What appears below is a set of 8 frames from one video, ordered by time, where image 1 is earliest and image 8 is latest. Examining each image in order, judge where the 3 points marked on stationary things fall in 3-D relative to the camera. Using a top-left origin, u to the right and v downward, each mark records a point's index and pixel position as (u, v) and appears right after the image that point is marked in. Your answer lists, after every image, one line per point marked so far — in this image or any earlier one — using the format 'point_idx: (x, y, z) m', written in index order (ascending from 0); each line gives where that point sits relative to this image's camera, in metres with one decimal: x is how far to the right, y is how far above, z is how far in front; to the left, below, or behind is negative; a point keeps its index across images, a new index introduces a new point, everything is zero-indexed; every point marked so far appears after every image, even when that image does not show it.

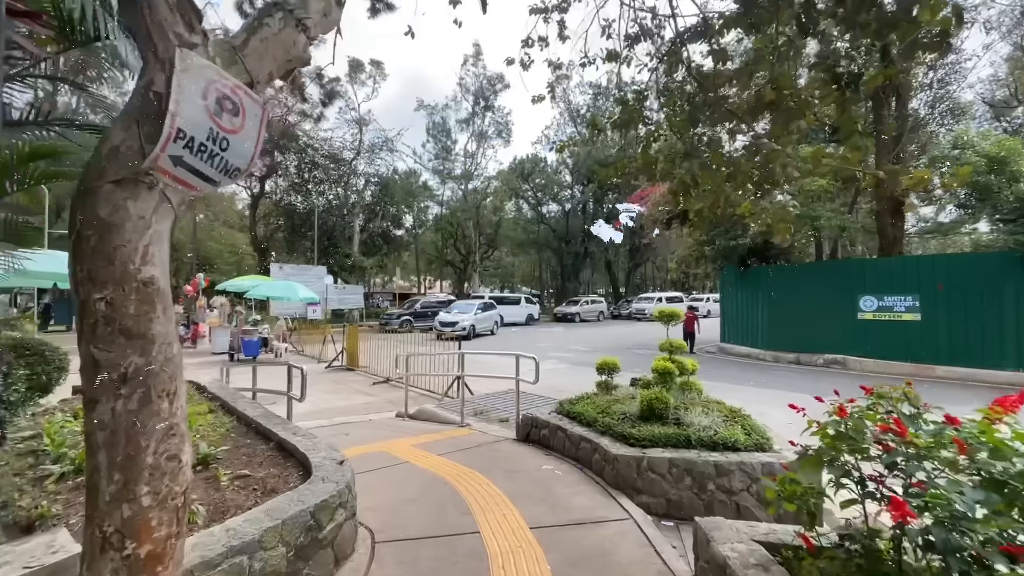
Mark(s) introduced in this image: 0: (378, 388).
0: (-3.0, -2.3, +10.7) m
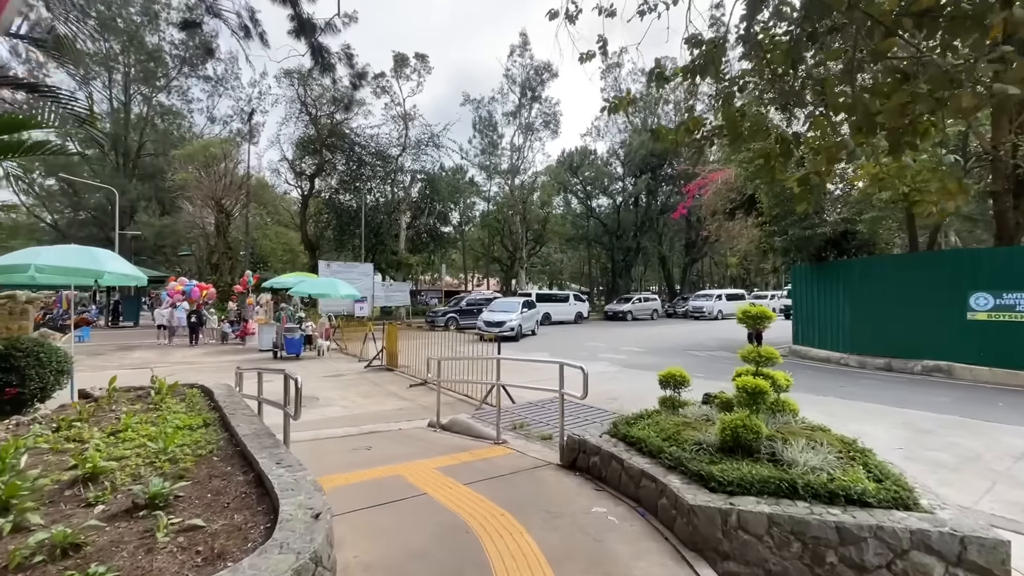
0: (-2.1, -2.2, +10.0) m
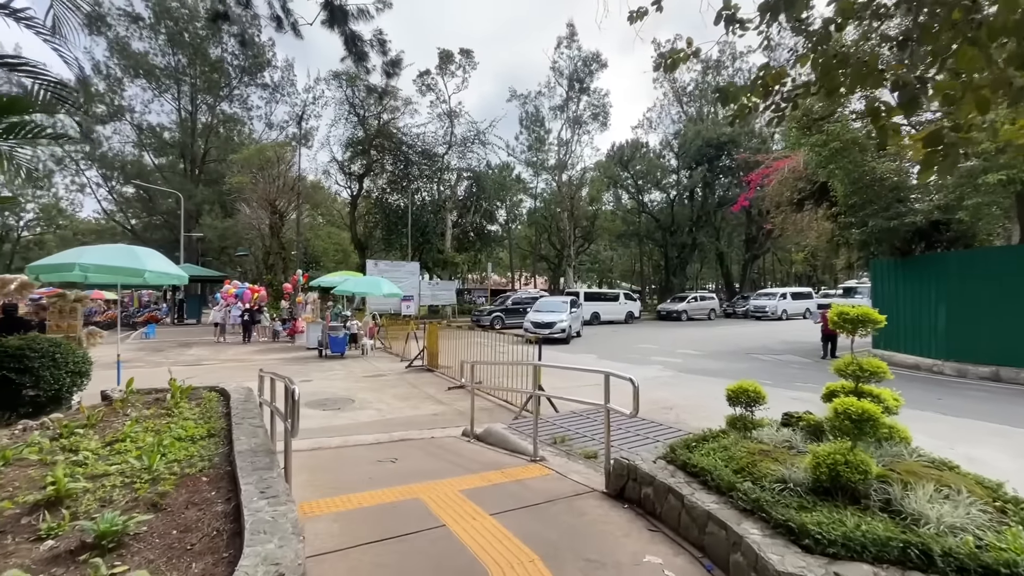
0: (-1.2, -2.1, +9.5) m
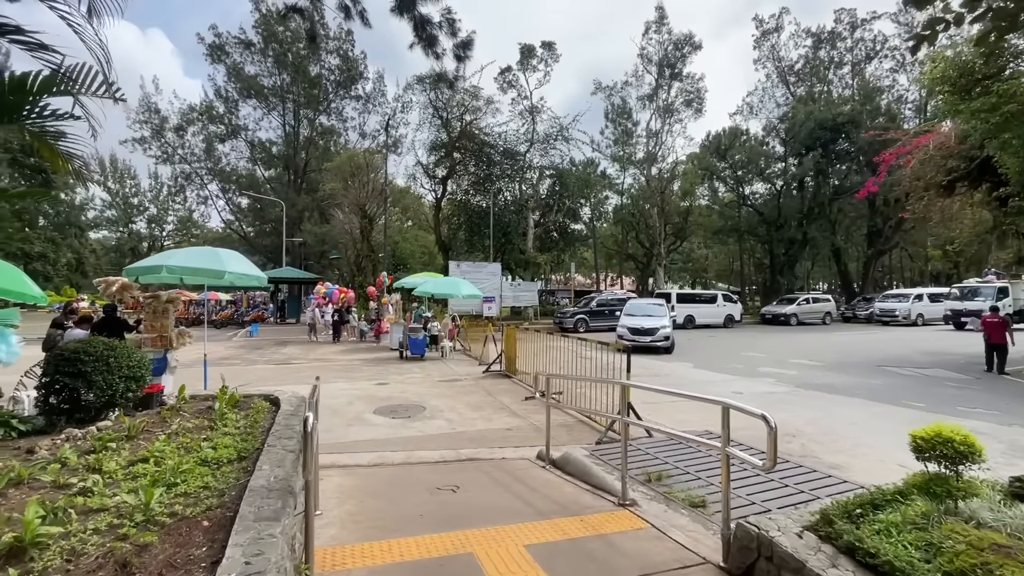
0: (+0.3, -2.2, +8.7) m
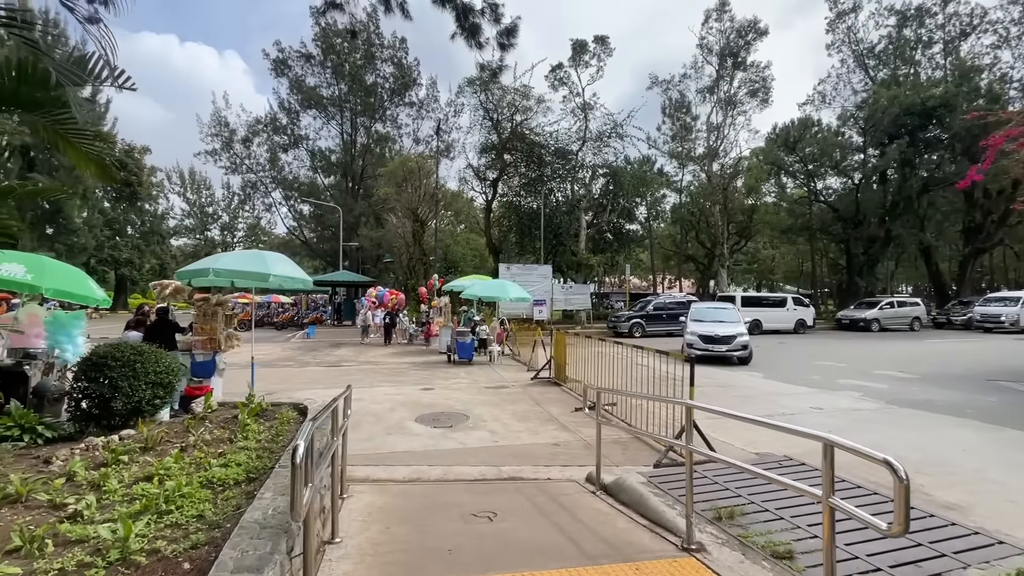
0: (+1.1, -2.2, +8.0) m
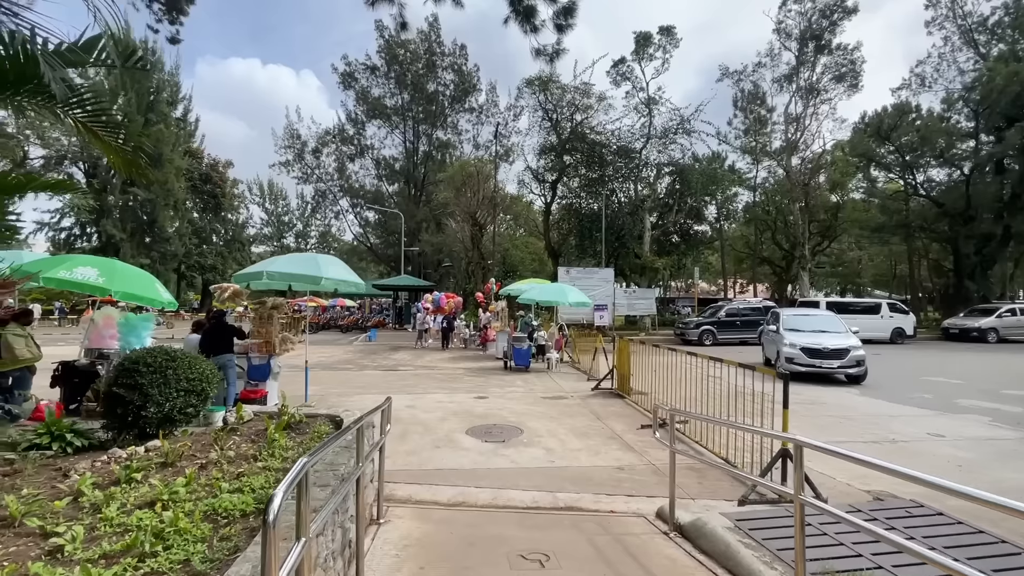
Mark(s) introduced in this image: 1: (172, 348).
0: (+2.0, -2.2, +7.1) m
1: (-3.0, -0.5, +4.2) m
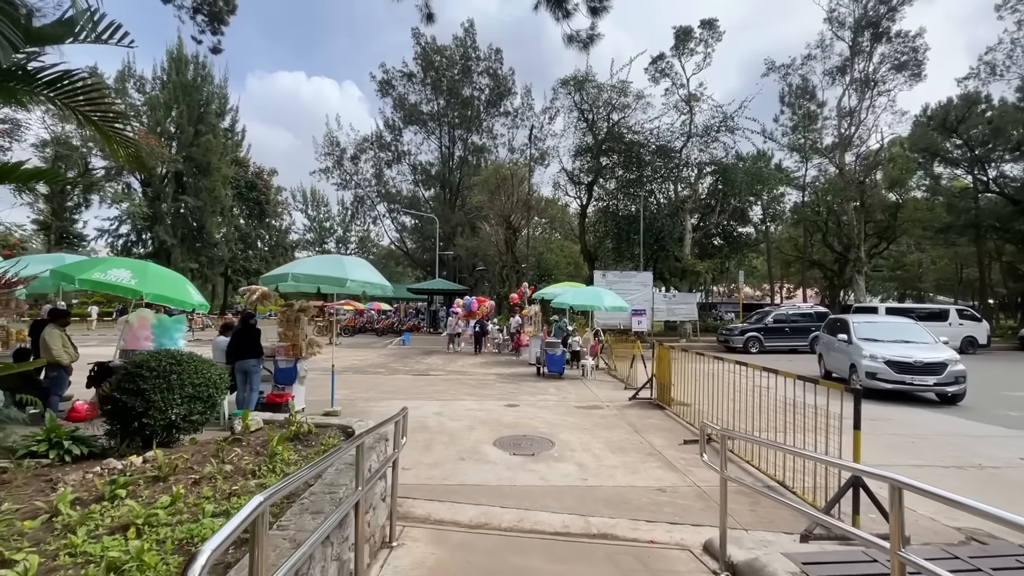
0: (+2.4, -2.3, +6.5) m
1: (-2.8, -0.5, +4.0) m
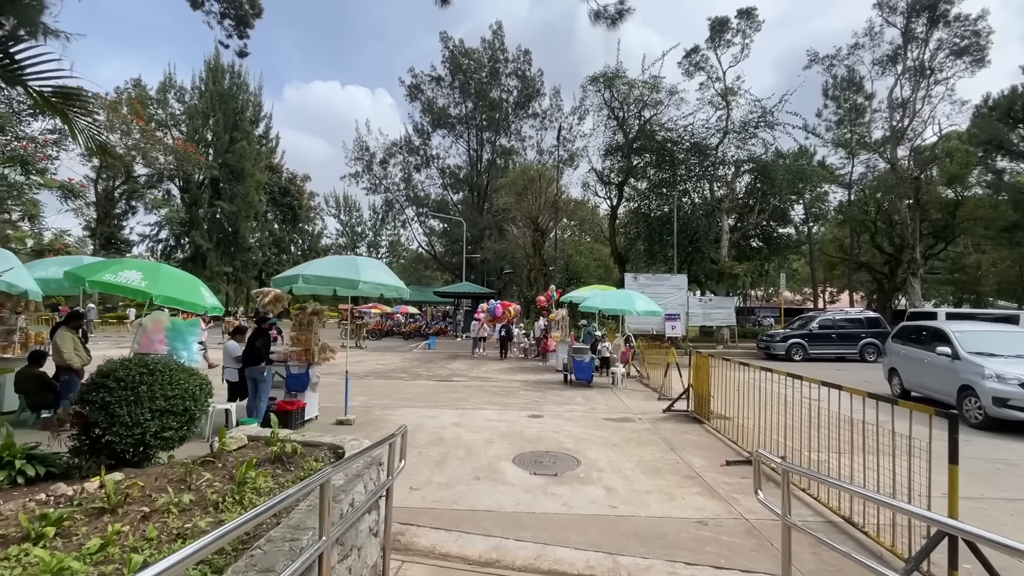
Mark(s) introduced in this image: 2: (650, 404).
0: (+2.7, -2.3, +5.7) m
1: (-2.7, -0.5, +3.6) m
2: (+3.0, -2.5, +10.4) m
